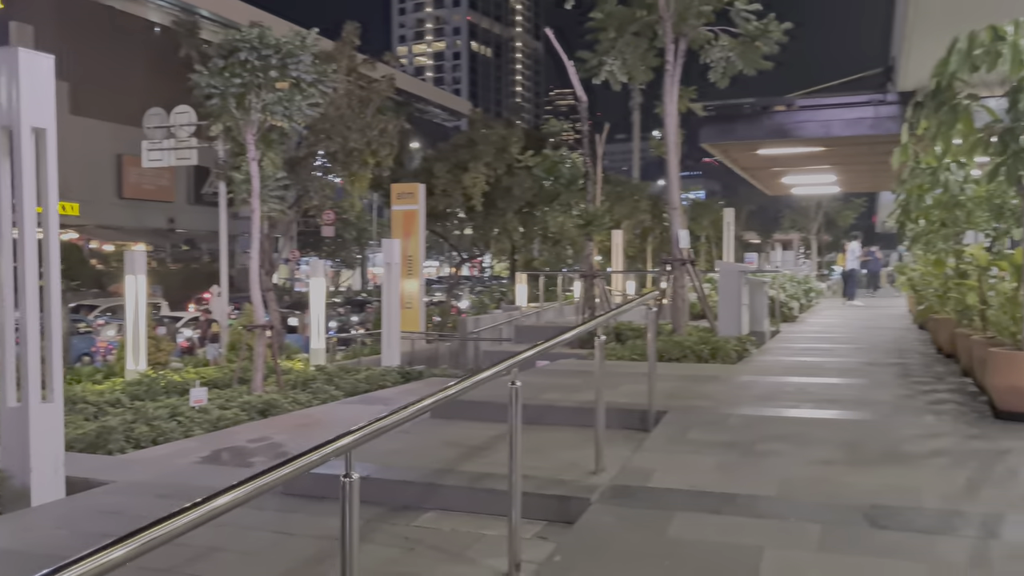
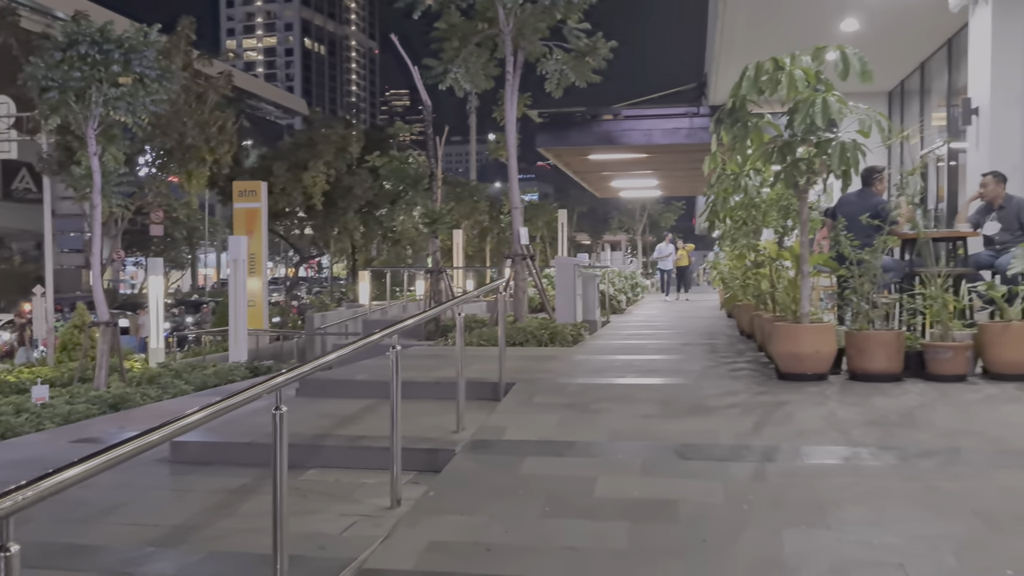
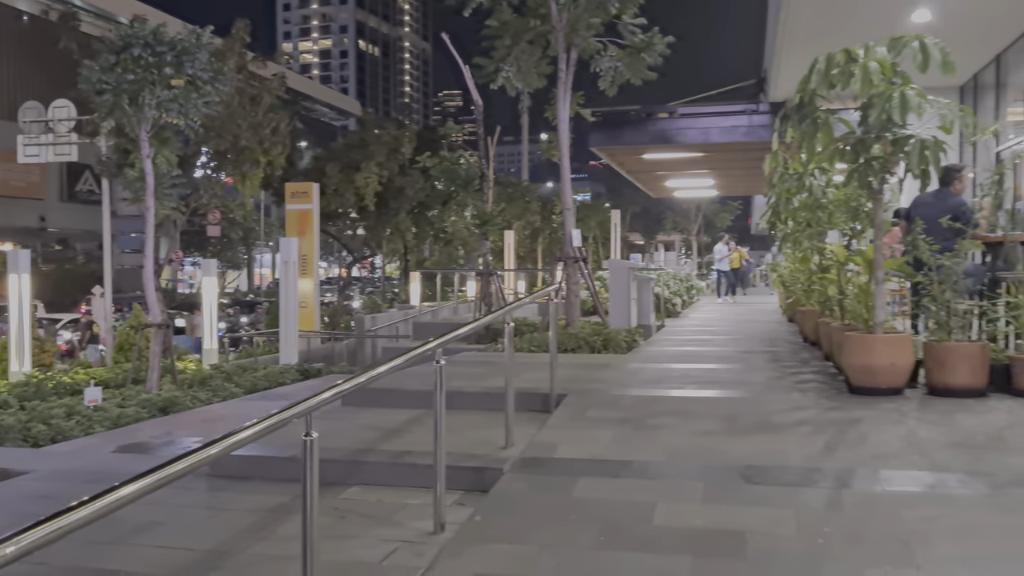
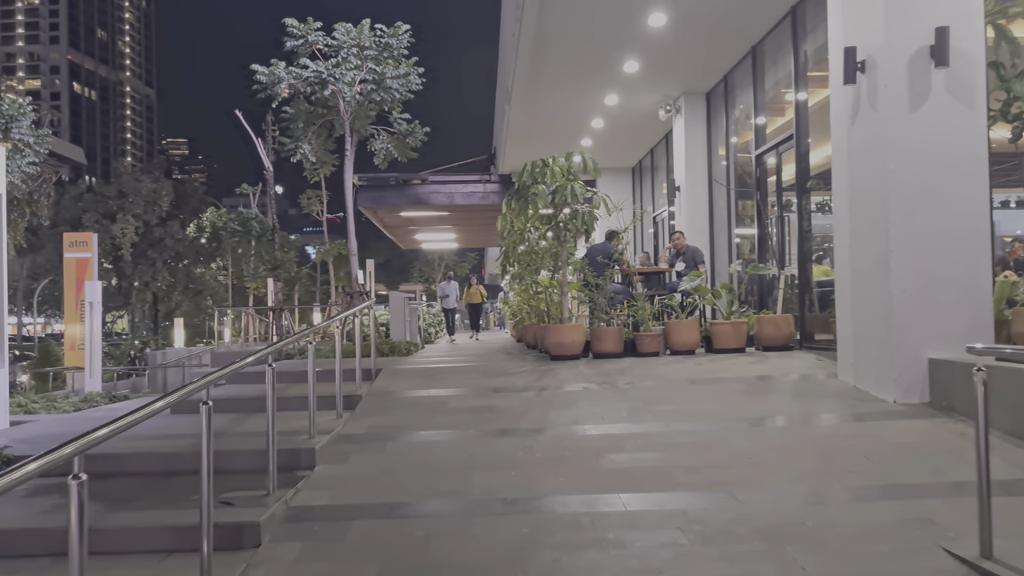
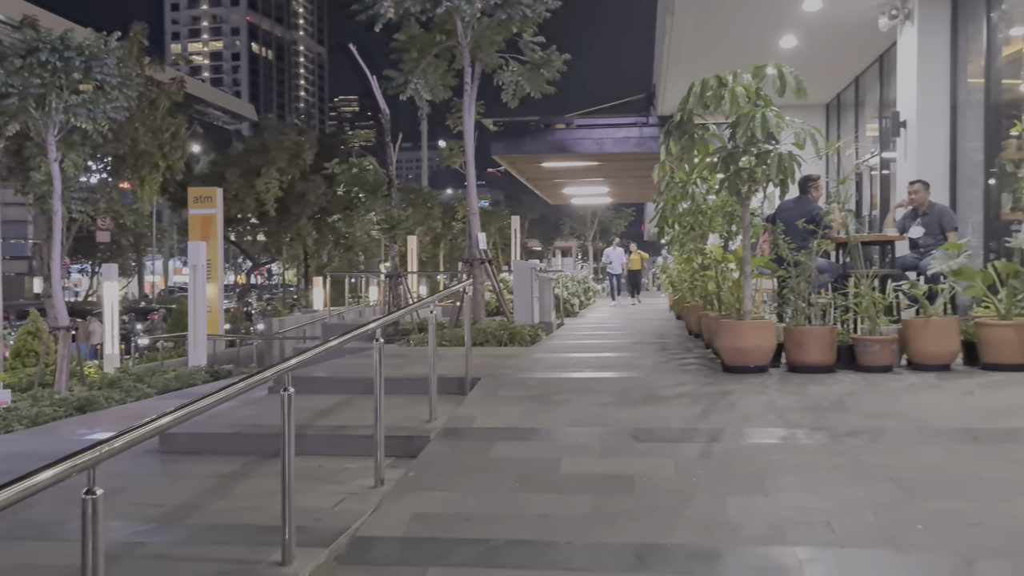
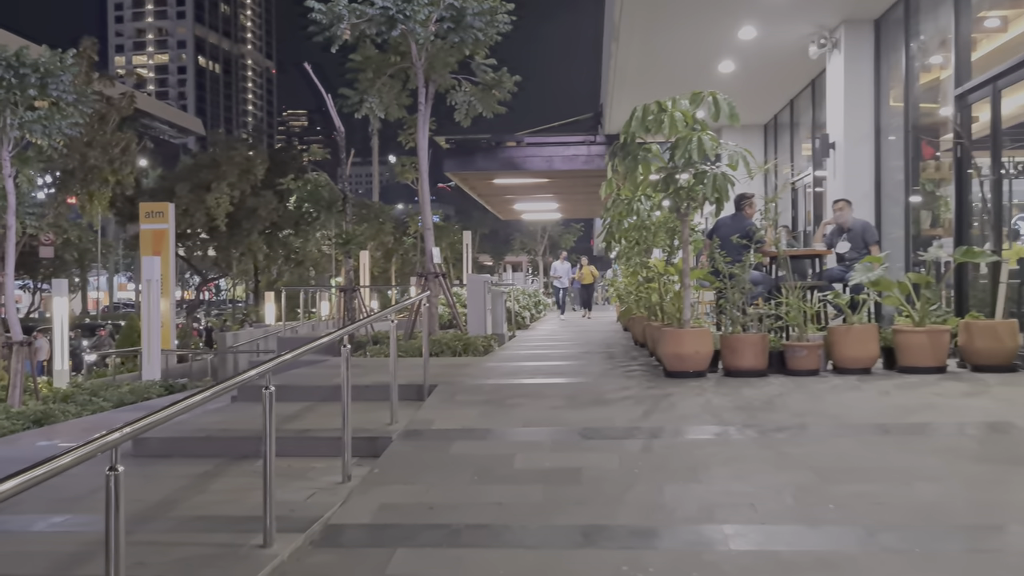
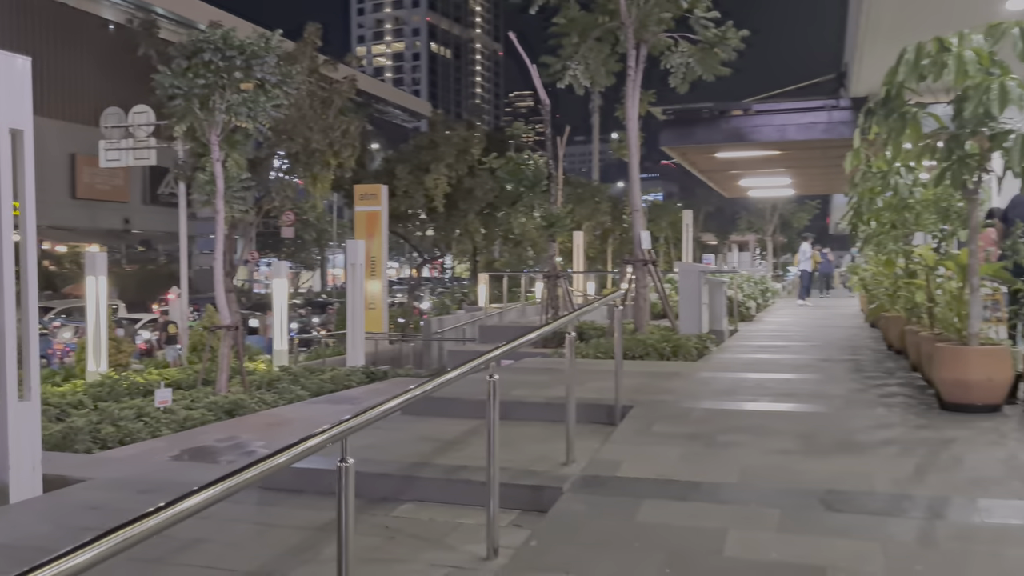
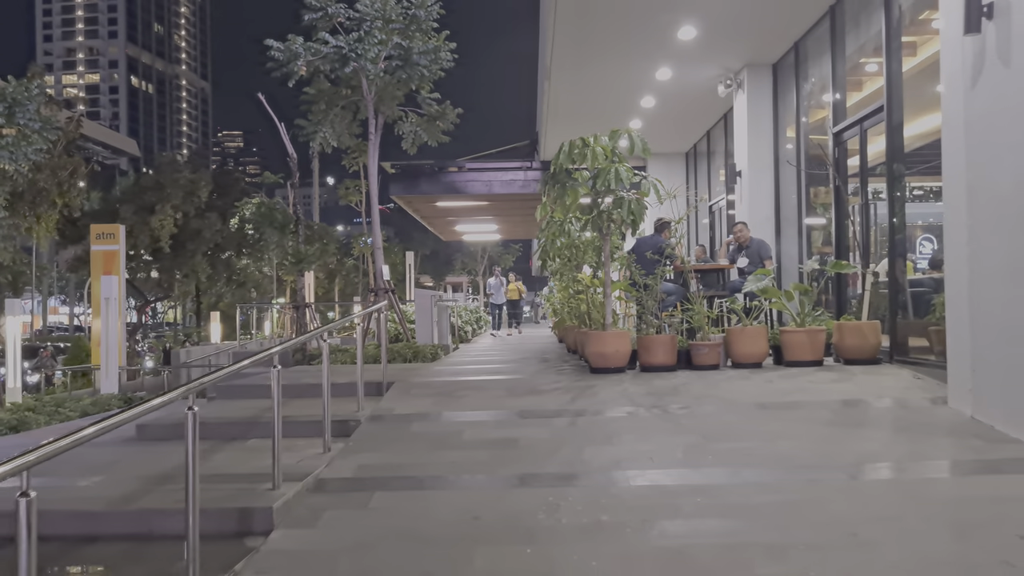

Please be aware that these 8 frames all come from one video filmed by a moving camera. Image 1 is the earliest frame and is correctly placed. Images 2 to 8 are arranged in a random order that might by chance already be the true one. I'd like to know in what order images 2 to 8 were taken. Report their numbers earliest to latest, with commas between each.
7, 3, 2, 5, 6, 8, 4
